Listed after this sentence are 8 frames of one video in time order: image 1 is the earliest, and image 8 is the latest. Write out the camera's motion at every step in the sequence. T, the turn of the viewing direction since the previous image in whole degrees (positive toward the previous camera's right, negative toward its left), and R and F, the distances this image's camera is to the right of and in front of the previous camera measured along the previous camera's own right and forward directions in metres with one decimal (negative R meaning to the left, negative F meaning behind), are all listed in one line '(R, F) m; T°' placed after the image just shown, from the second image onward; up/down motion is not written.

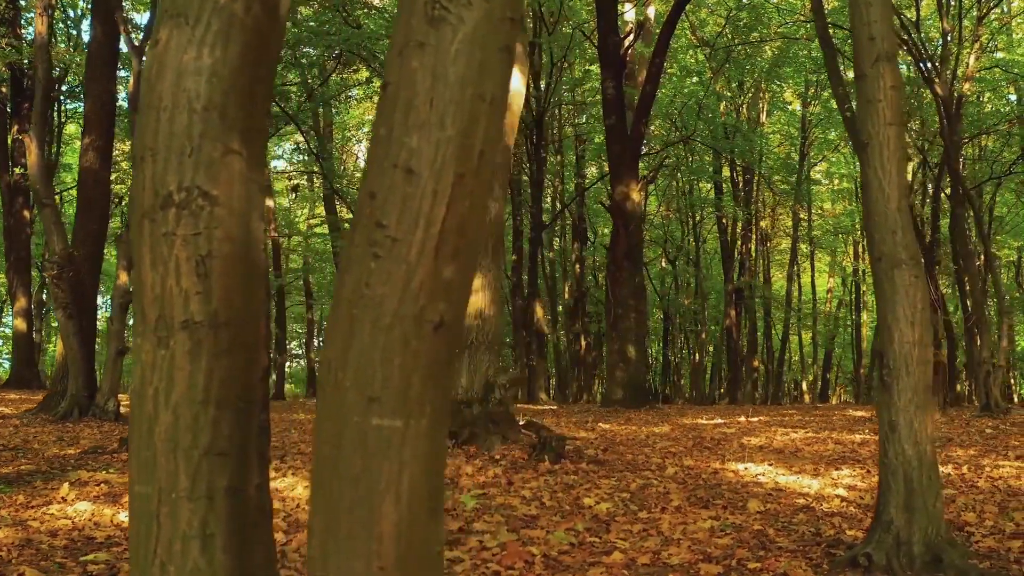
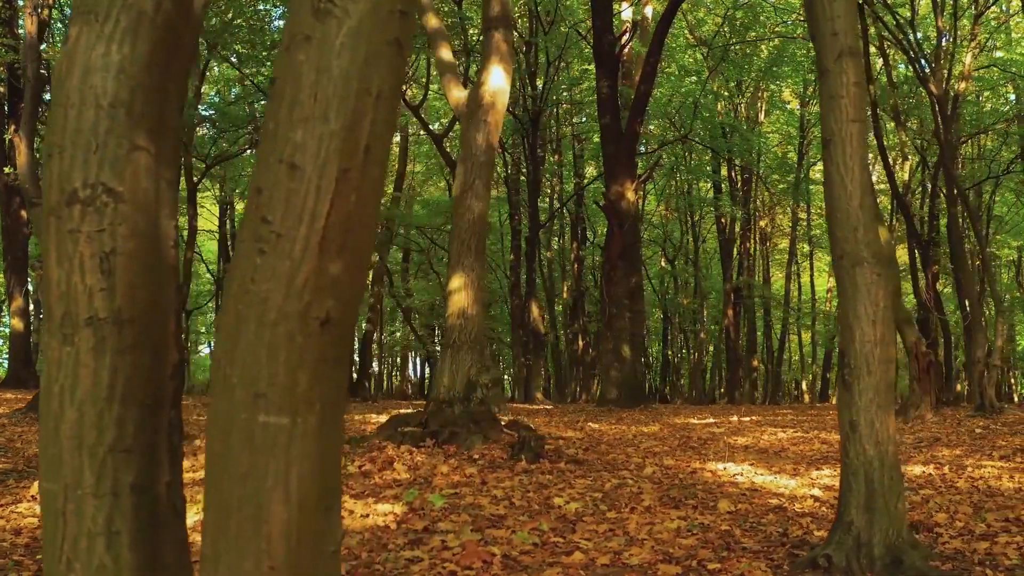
(+0.2, 0.0) m; 0°
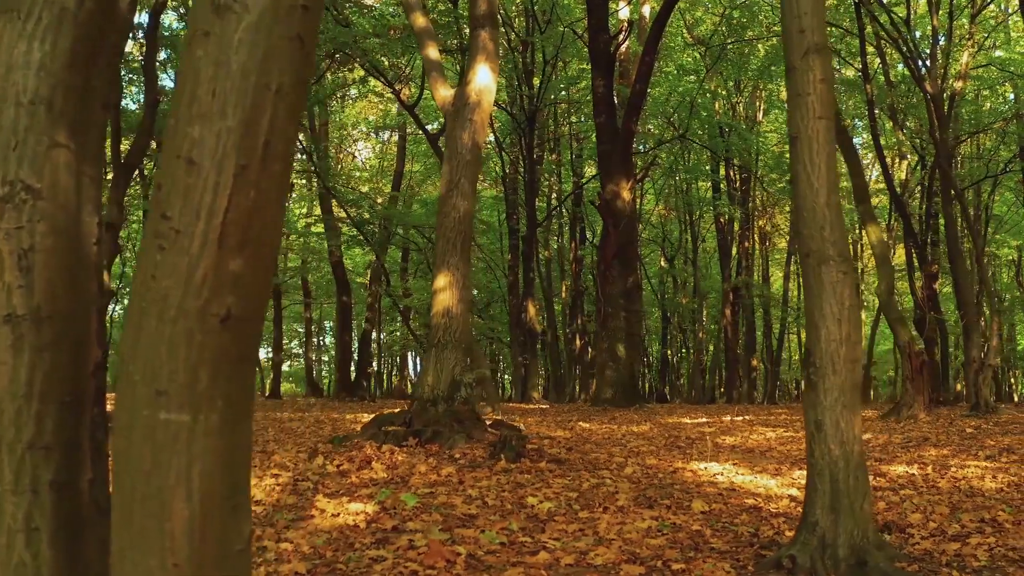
(+0.2, 0.0) m; 0°
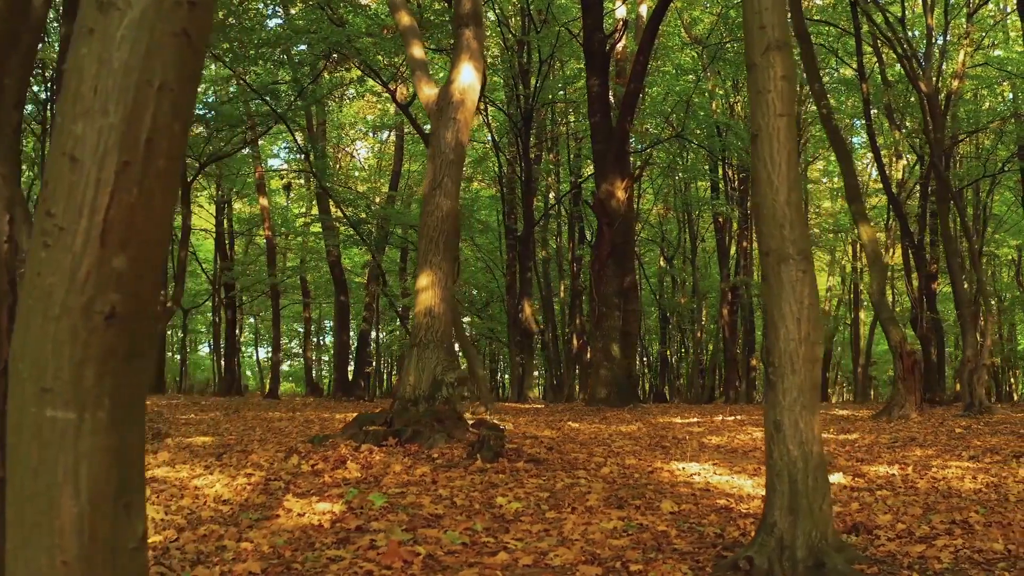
(+0.2, 0.0) m; 0°
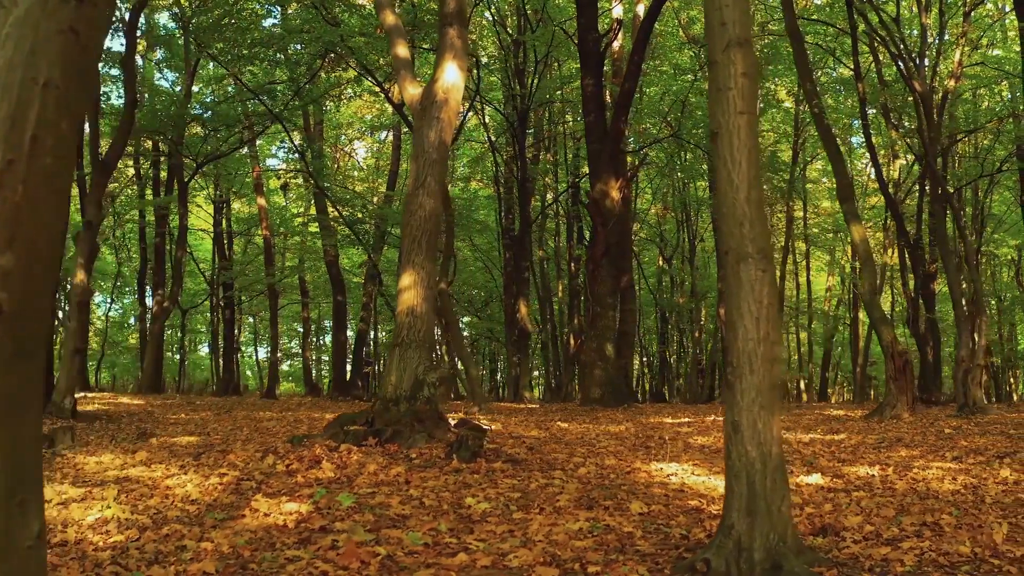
(+0.2, 0.0) m; 0°
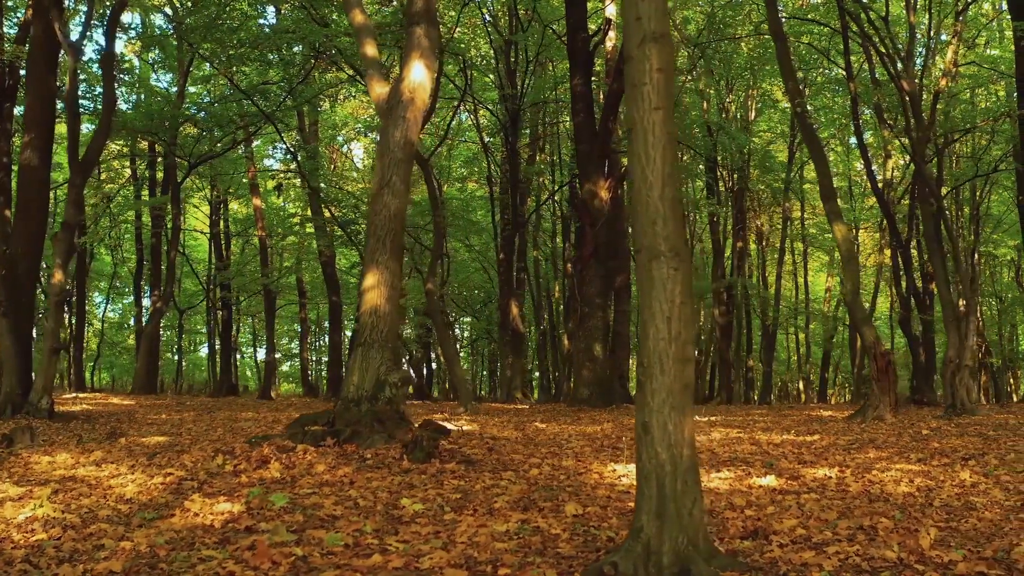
(+0.5, 0.0) m; -1°
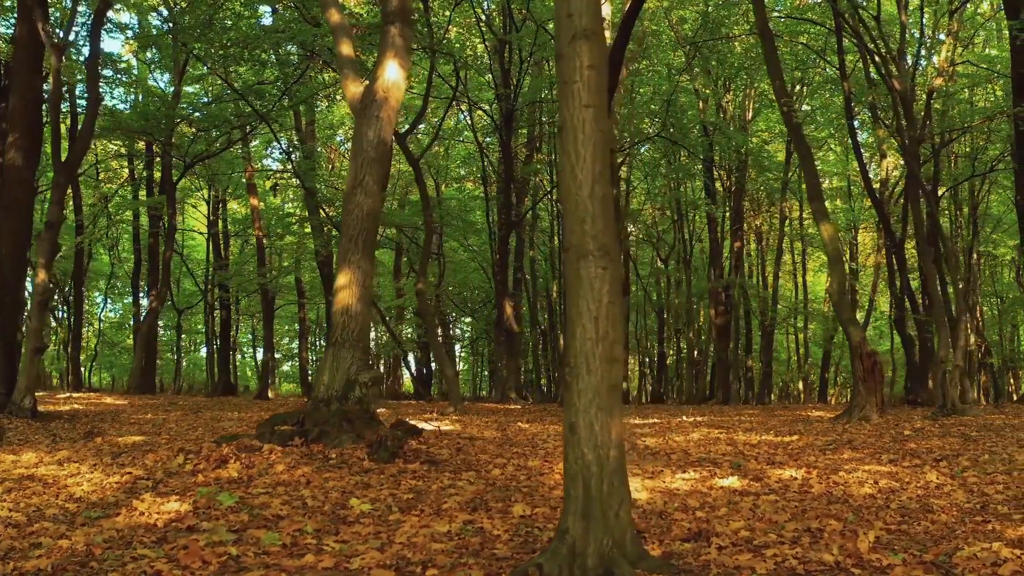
(+0.4, 0.0) m; -1°
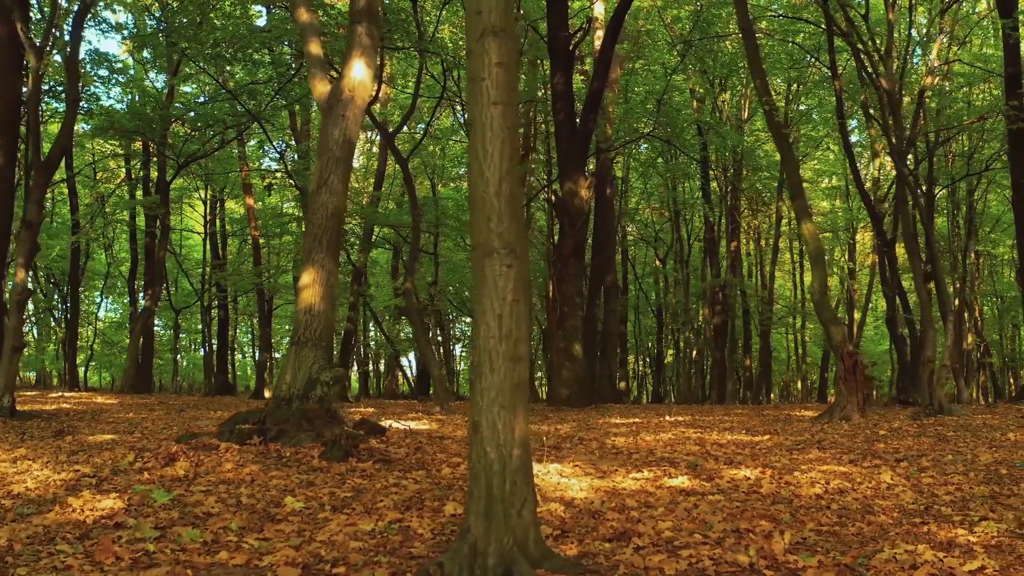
(+0.5, 0.0) m; -1°
